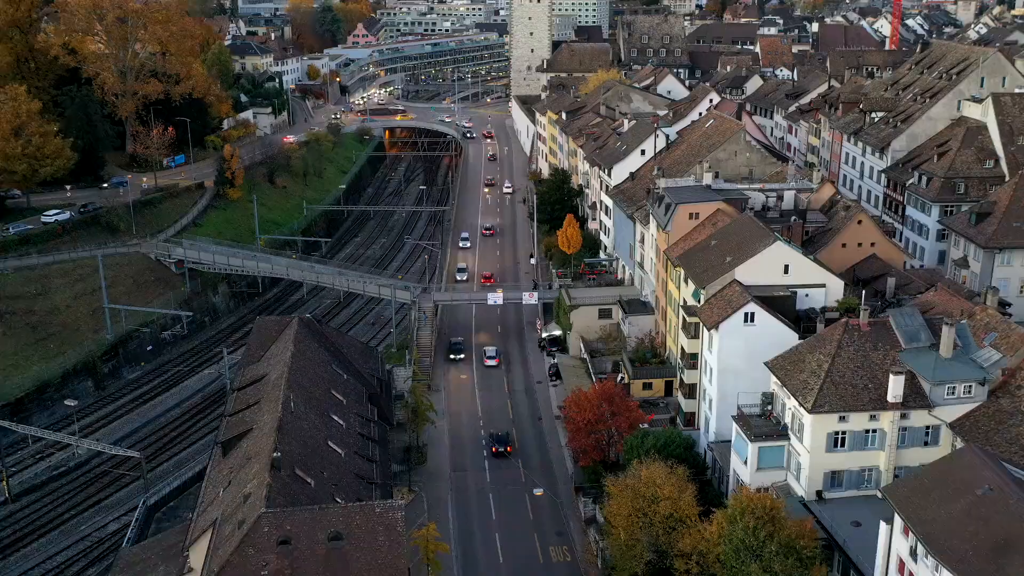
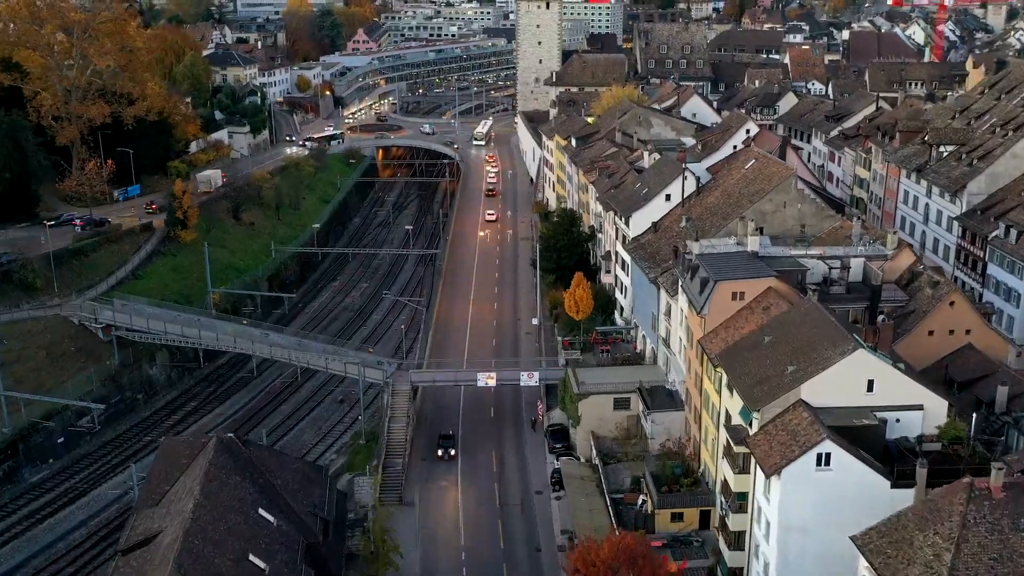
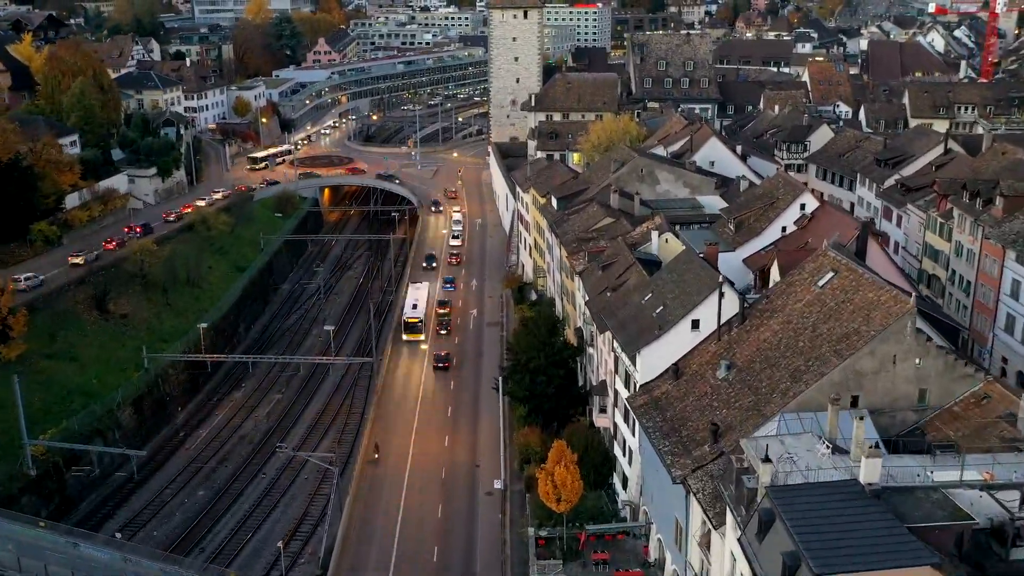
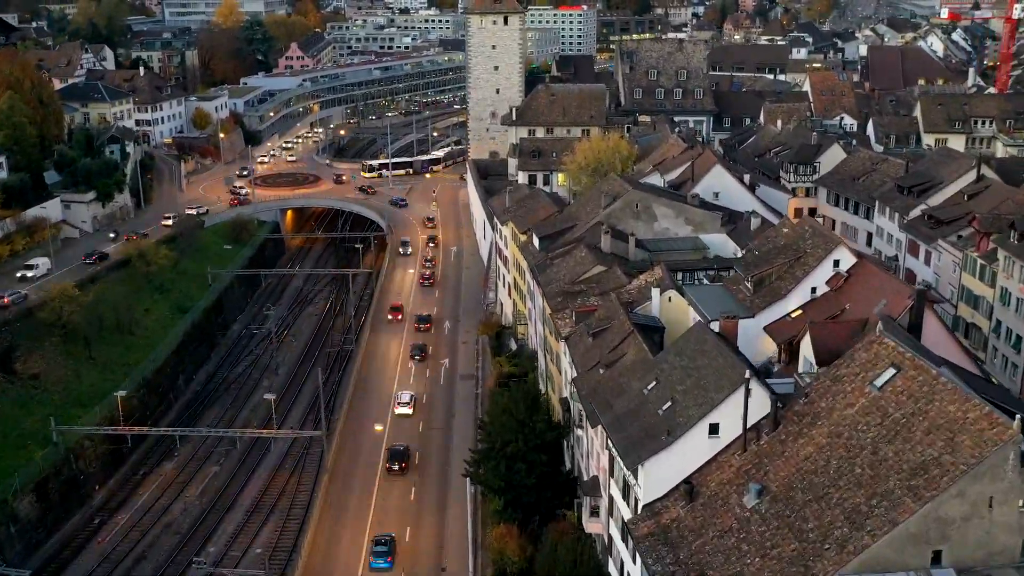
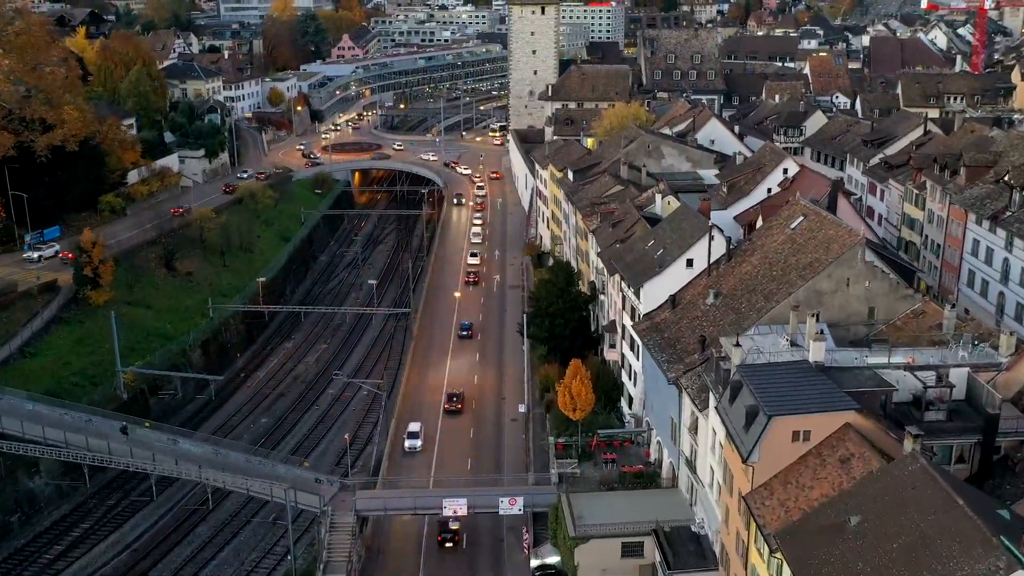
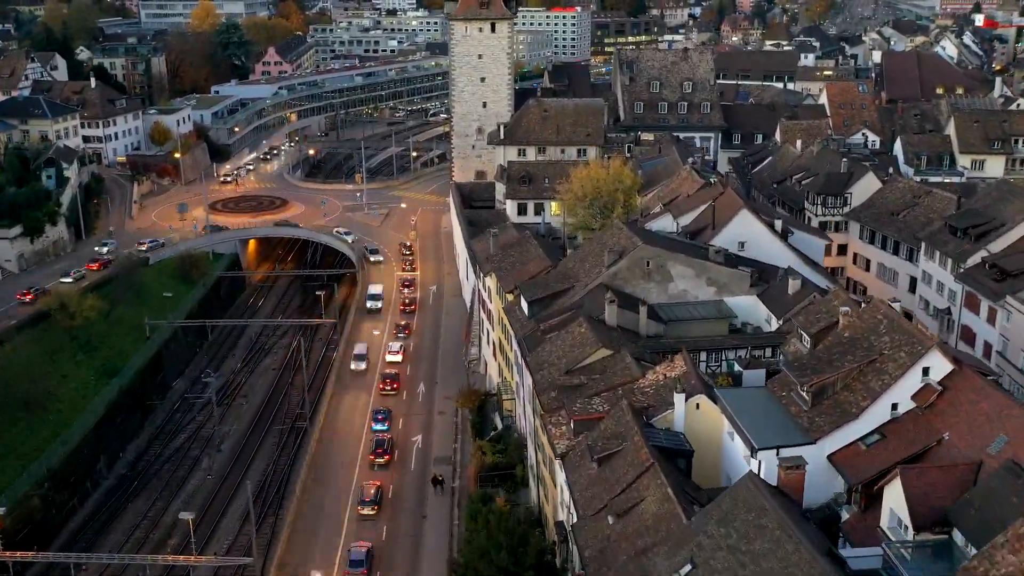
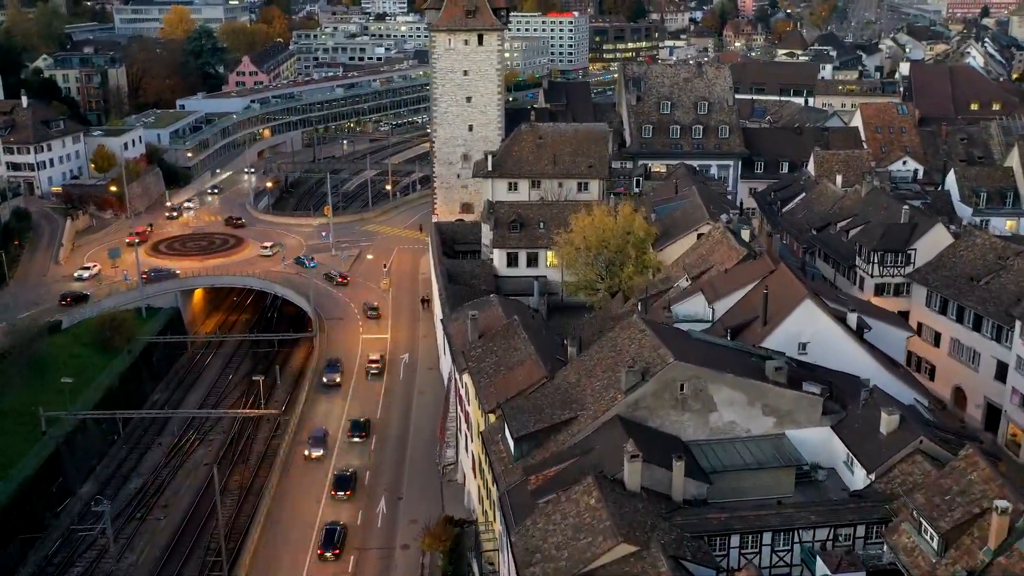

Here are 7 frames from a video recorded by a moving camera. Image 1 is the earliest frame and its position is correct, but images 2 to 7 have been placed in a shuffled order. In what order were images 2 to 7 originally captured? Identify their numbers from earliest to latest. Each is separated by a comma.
2, 5, 3, 4, 6, 7
